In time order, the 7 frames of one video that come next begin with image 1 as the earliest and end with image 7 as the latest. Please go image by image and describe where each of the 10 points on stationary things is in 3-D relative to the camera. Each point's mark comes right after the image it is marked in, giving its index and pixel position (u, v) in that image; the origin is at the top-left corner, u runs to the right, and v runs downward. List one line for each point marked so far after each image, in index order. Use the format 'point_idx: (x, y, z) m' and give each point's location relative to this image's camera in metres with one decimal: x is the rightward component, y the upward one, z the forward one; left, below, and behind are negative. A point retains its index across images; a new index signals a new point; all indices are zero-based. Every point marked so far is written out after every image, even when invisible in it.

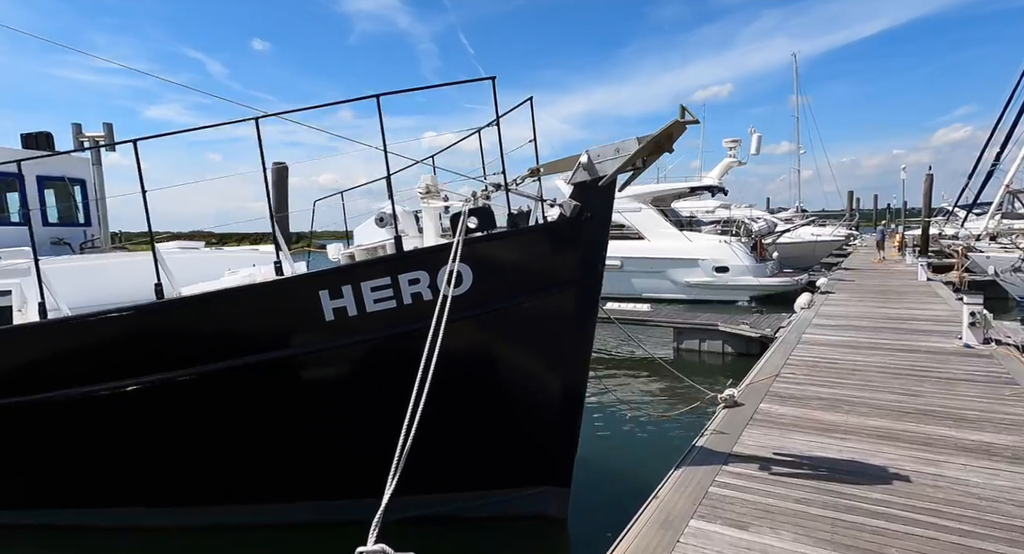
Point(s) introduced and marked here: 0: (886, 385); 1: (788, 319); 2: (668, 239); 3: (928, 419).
0: (+3.9, -1.1, +6.3) m
1: (+4.8, -0.7, +10.6) m
2: (+4.7, +1.2, +18.4) m
3: (+3.6, -1.2, +5.3) m
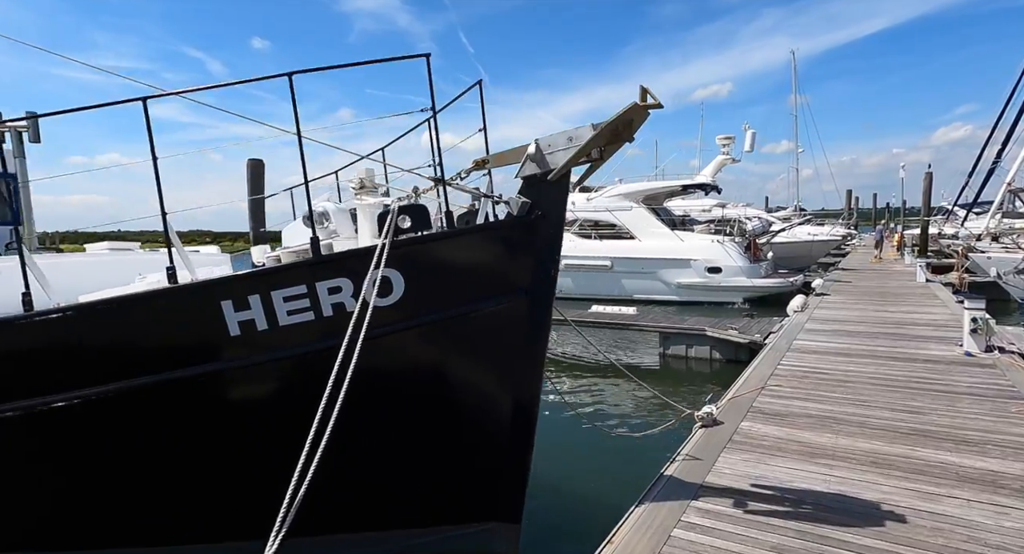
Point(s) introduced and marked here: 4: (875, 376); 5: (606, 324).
0: (+3.5, -1.2, +5.8) m
1: (+4.4, -0.8, +10.1) m
2: (+4.3, +1.1, +17.9) m
3: (+3.2, -1.3, +4.7) m
4: (+4.0, -1.1, +6.7) m
5: (+1.7, -0.9, +11.2) m
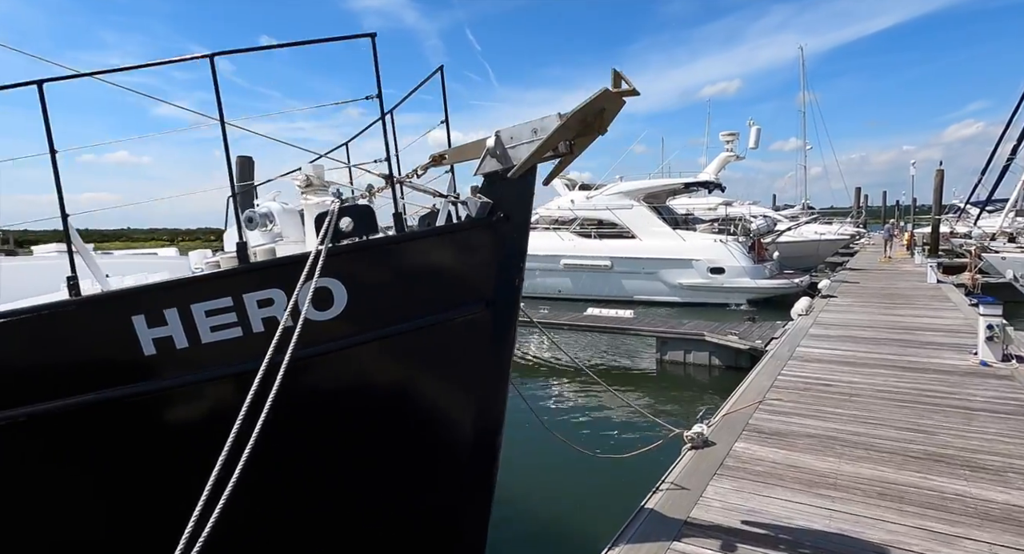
0: (+3.3, -1.2, +5.3) m
1: (+4.3, -0.8, +9.6) m
2: (+4.2, +1.1, +17.4) m
3: (+3.0, -1.3, +4.3) m
4: (+3.8, -1.1, +6.2) m
5: (+1.6, -0.9, +10.8) m
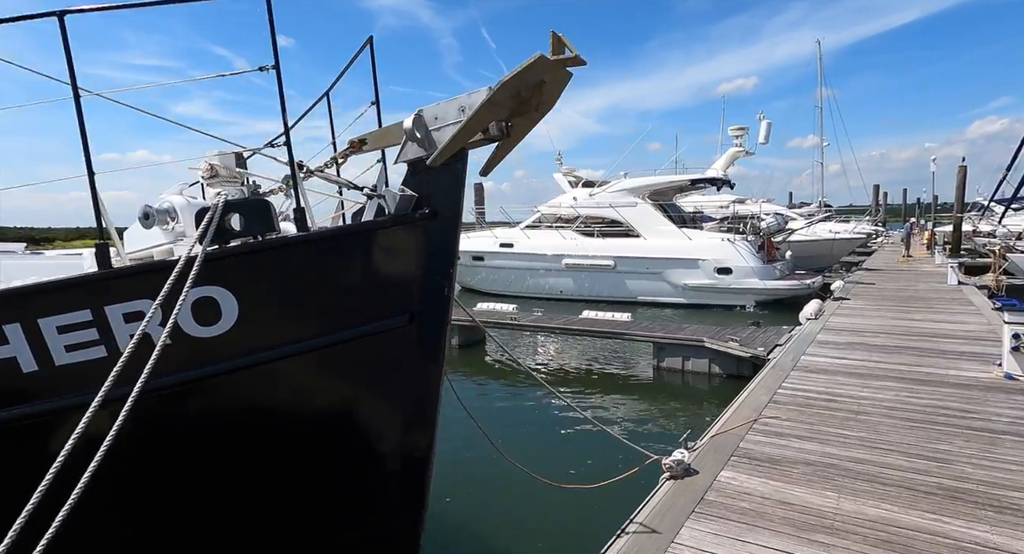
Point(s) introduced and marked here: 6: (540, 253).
0: (+3.0, -1.3, +4.7) m
1: (+4.1, -0.8, +8.9) m
2: (+4.2, +1.1, +16.7) m
3: (+2.6, -1.4, +3.6) m
4: (+3.5, -1.2, +5.6) m
5: (+1.4, -0.9, +10.2) m
6: (+0.8, +0.7, +18.3) m
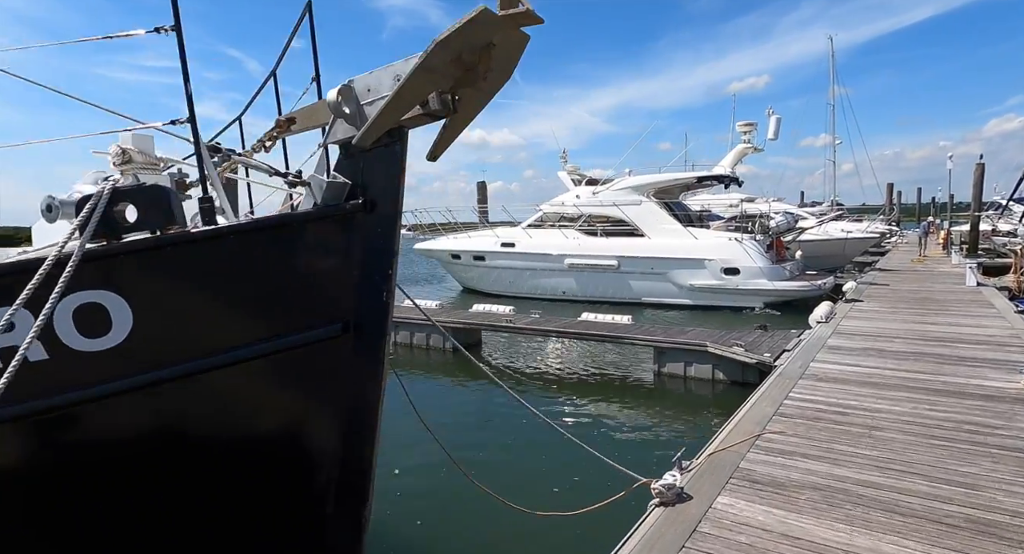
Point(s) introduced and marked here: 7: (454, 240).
0: (+2.8, -1.3, +4.2) m
1: (+3.9, -0.9, +8.4) m
2: (+4.2, +1.1, +16.2) m
3: (+2.5, -1.4, +3.2) m
4: (+3.3, -1.2, +5.1) m
5: (+1.3, -0.9, +9.7) m
6: (+0.9, +0.7, +17.8) m
7: (-1.9, +1.2, +19.9) m
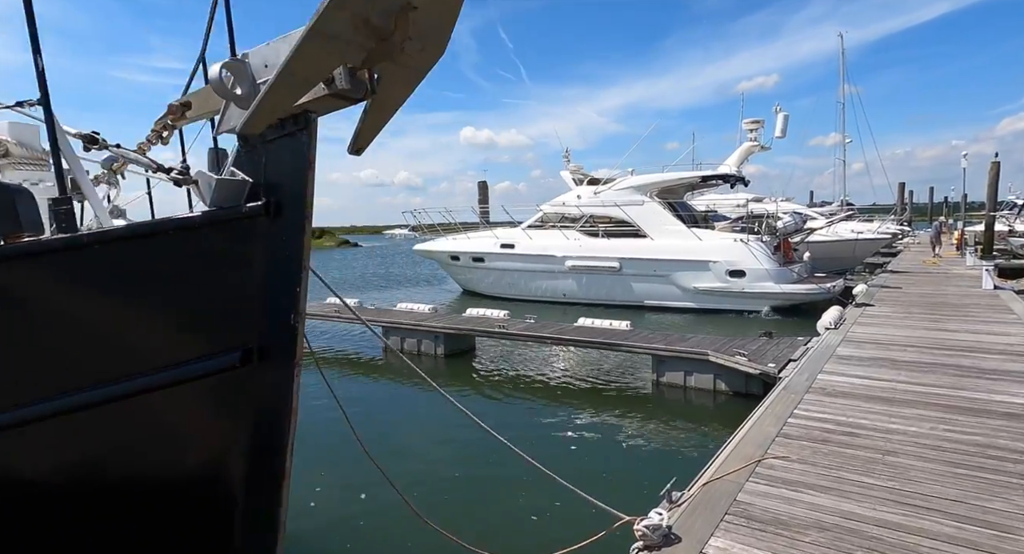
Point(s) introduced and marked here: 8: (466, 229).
0: (+2.6, -1.3, +3.7) m
1: (+3.8, -0.9, +7.9) m
2: (+4.2, +1.0, +15.7) m
3: (+2.2, -1.4, +2.7) m
4: (+3.1, -1.3, +4.6) m
5: (+1.2, -1.0, +9.3) m
6: (+0.9, +0.7, +17.4) m
7: (-1.9, +1.1, +19.5) m
8: (-1.5, +1.6, +19.9) m
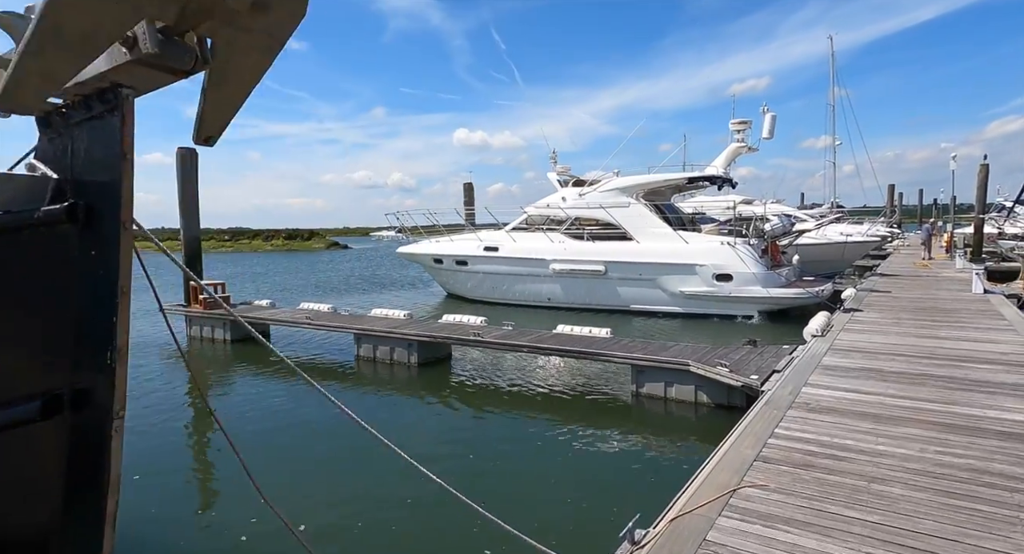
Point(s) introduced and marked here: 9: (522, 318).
0: (+2.3, -1.4, +3.3) m
1: (+3.4, -1.0, +7.6) m
2: (+3.8, +0.9, +15.4) m
3: (+1.9, -1.5, +2.3) m
4: (+2.8, -1.3, +4.2) m
5: (+0.8, -1.1, +8.9) m
6: (+0.4, +0.6, +17.0) m
7: (-2.4, +1.0, +19.1) m
8: (-2.0, +1.5, +19.5) m
9: (+0.3, -1.1, +16.8) m
